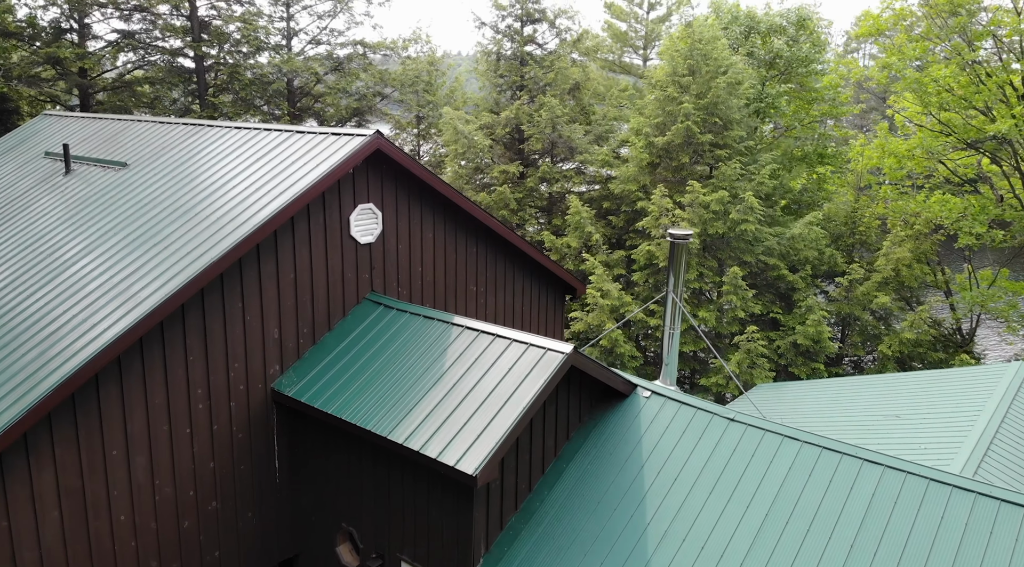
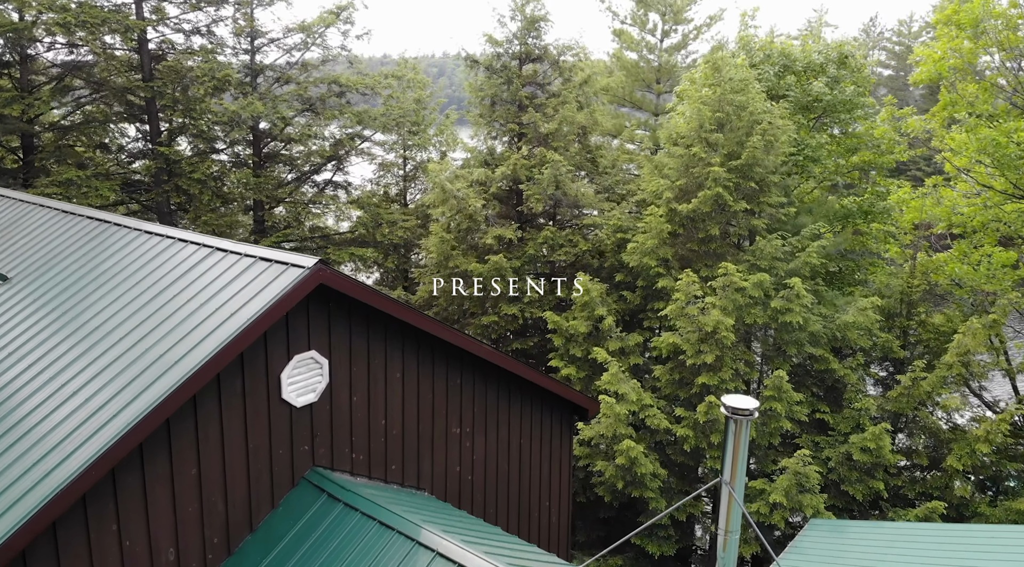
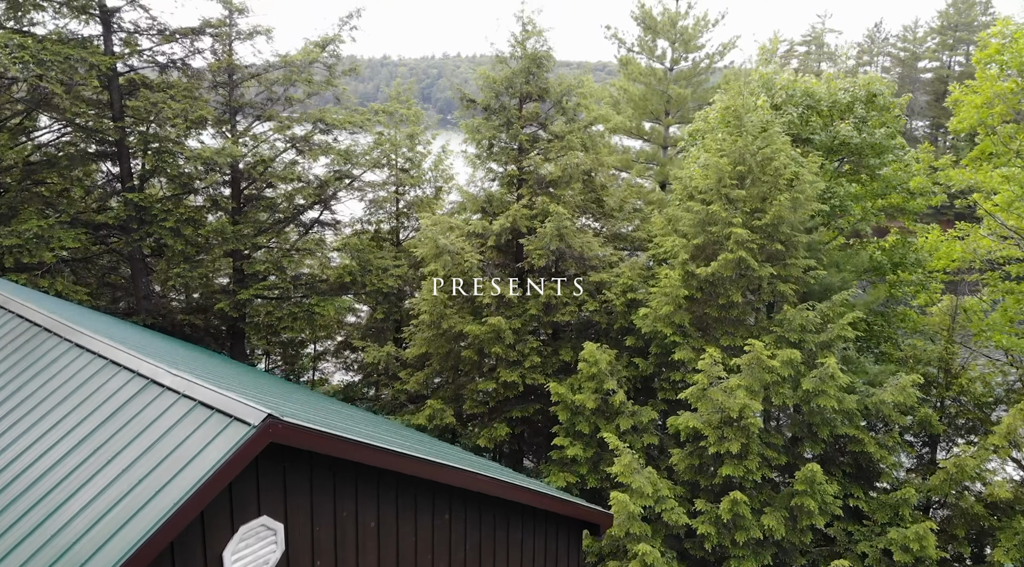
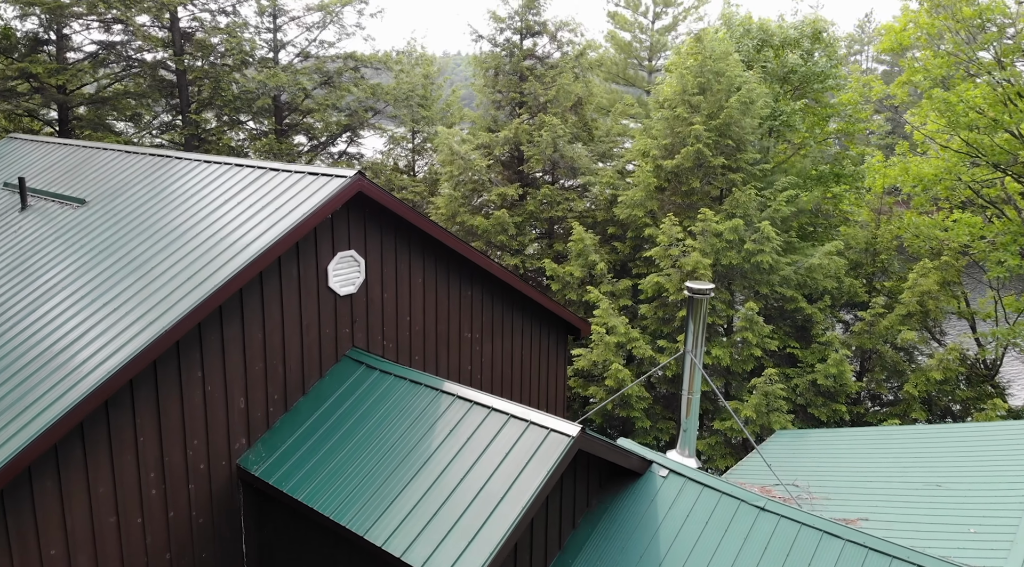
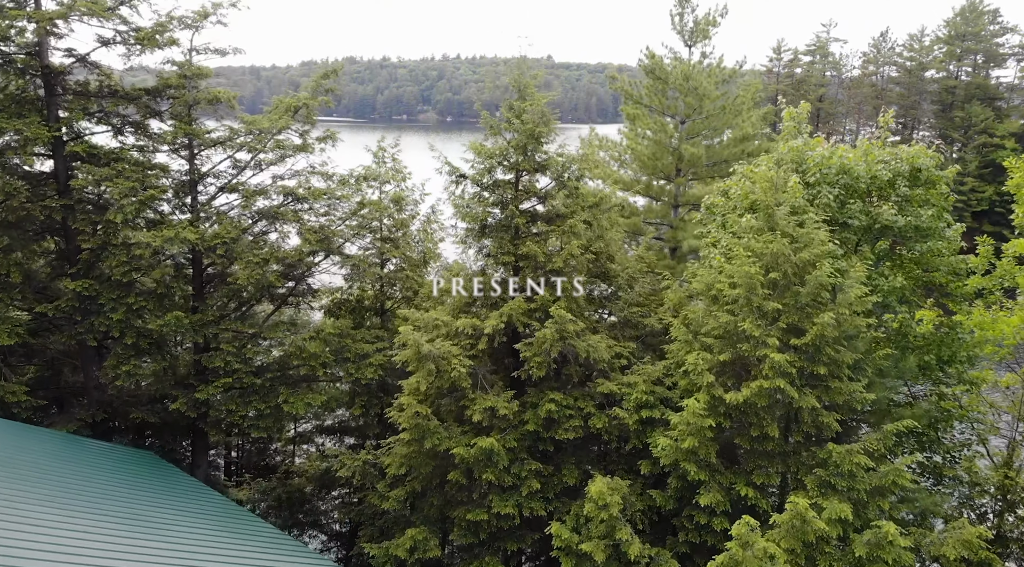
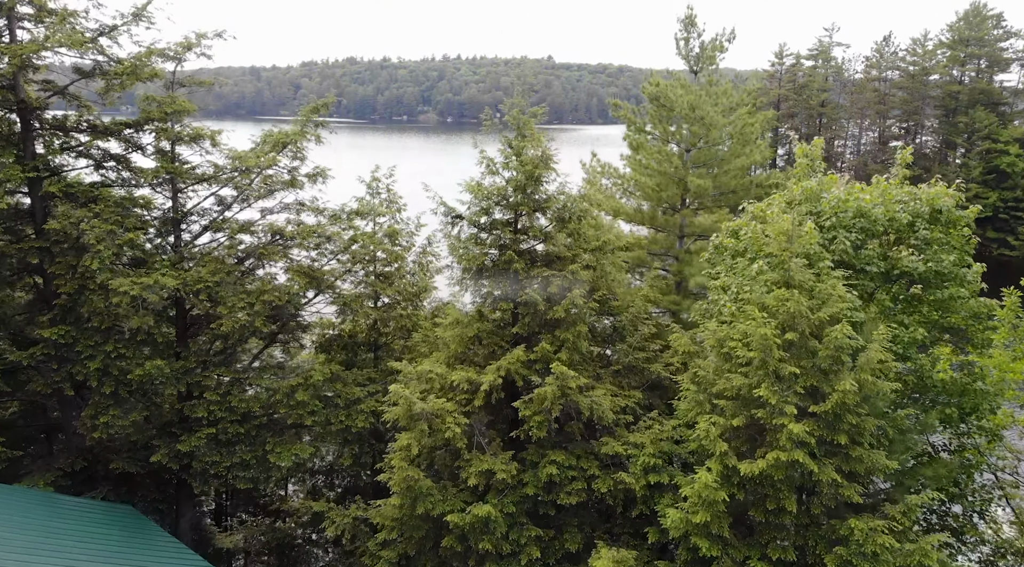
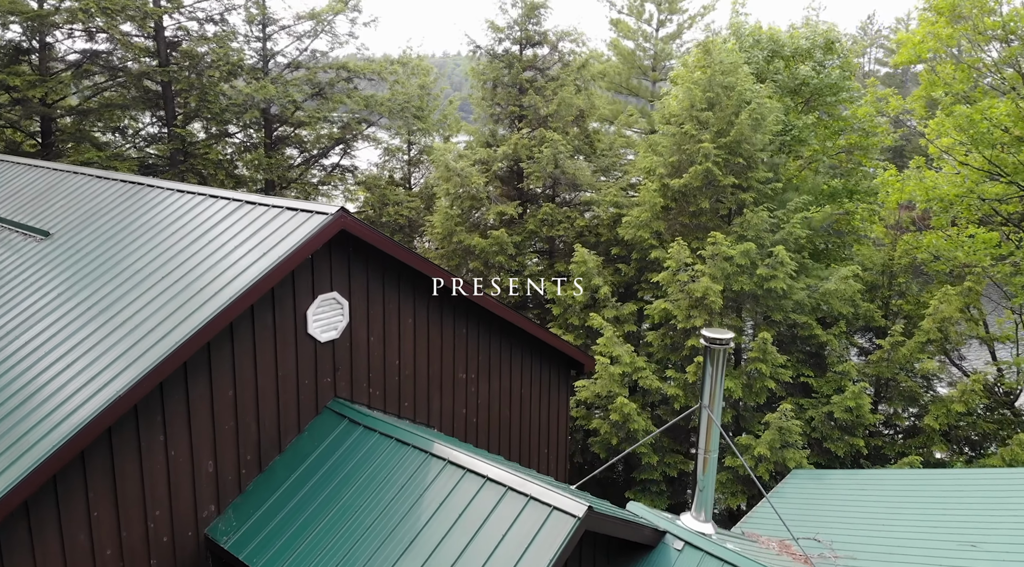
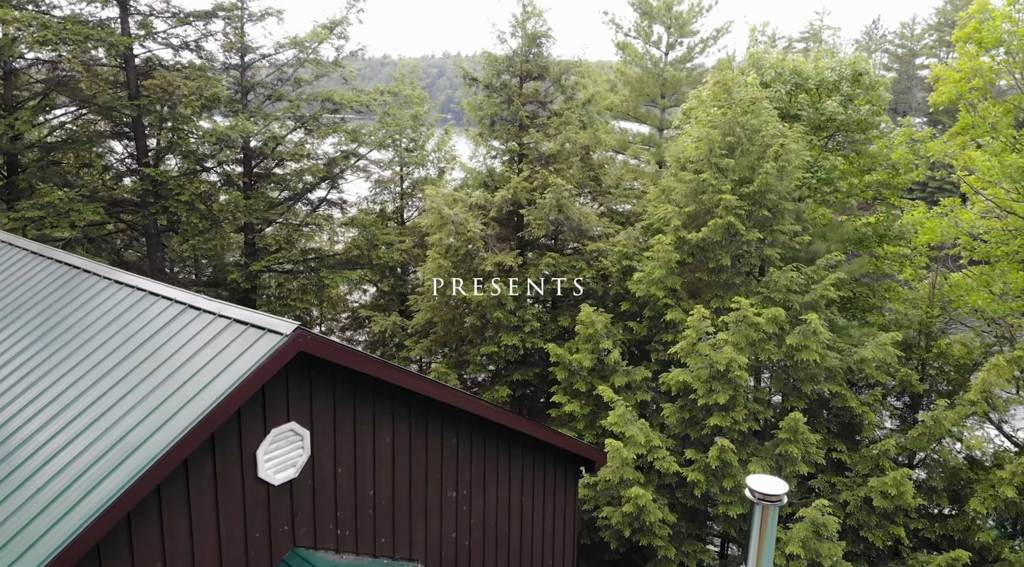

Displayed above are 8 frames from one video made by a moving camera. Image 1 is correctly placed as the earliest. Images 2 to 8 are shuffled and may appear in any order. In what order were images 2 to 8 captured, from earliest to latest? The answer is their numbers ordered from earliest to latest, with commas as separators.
4, 7, 2, 8, 3, 5, 6
